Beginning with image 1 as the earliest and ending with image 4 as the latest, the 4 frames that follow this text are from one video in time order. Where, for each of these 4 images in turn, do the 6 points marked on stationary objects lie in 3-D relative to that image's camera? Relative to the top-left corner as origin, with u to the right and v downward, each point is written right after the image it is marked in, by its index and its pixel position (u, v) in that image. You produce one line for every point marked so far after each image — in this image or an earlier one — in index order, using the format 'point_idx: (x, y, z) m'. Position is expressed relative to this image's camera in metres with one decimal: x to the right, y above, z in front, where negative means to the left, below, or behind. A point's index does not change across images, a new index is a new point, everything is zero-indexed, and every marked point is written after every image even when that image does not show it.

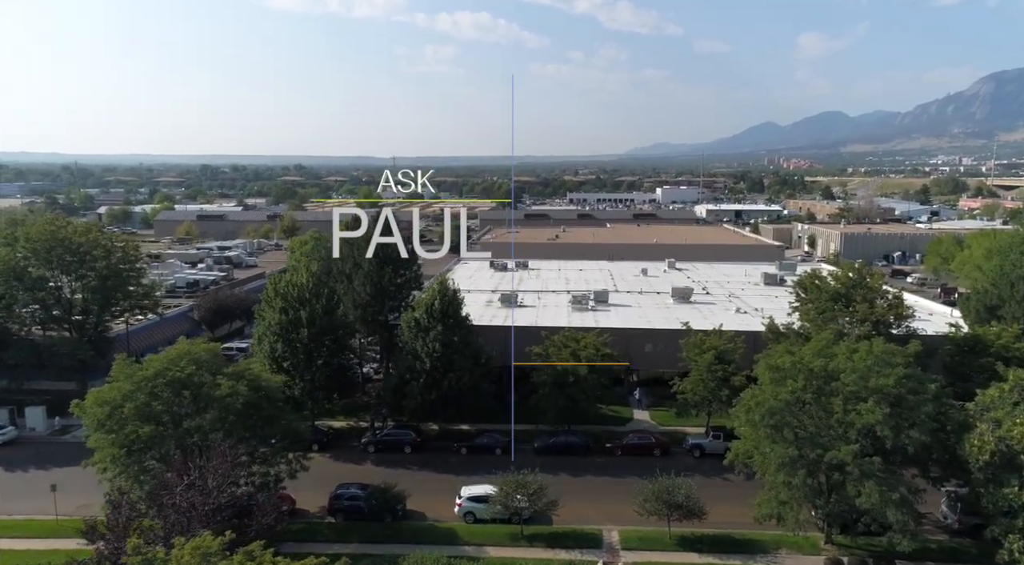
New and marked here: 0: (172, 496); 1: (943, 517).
0: (-7.2, -4.5, +13.4) m
1: (+11.5, -6.2, +16.9) m
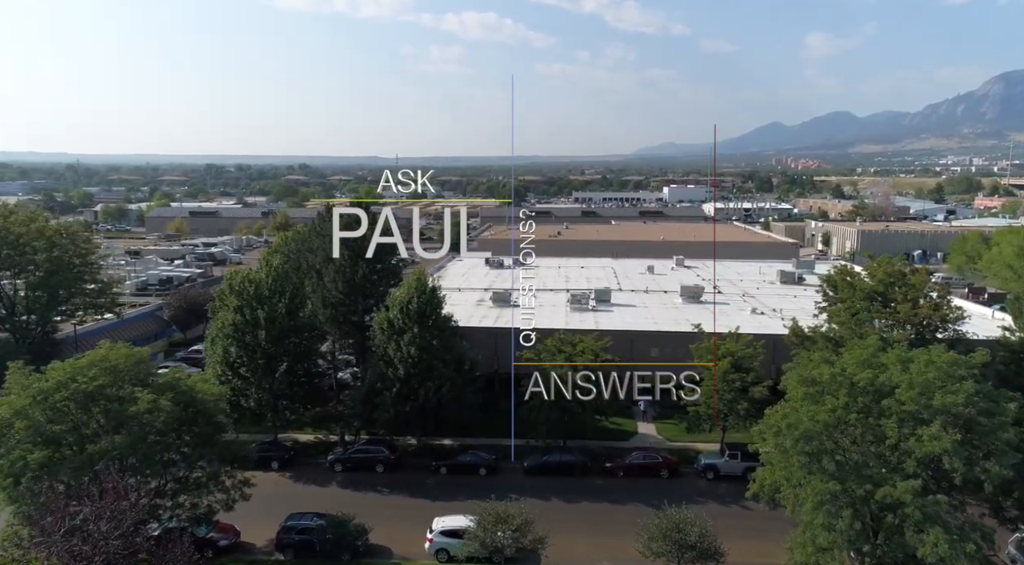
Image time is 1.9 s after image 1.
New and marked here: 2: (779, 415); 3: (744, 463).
0: (-7.7, -4.4, +10.6) m
1: (+11.0, -6.1, +13.9) m
2: (+5.7, -2.8, +13.7) m
3: (+7.1, -5.5, +19.6) m
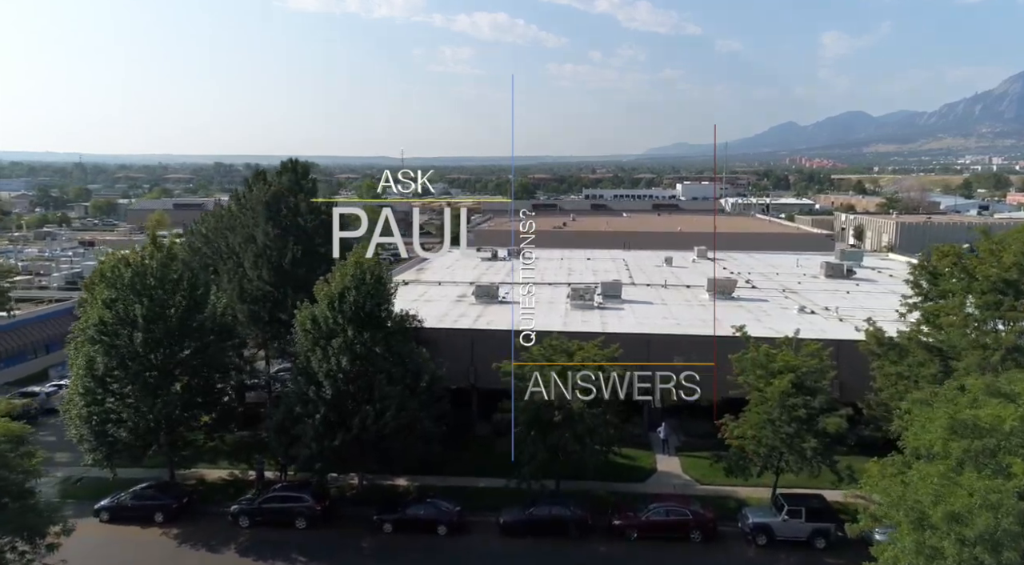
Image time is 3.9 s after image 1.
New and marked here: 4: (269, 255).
0: (-8.5, -4.0, +5.1) m
1: (+10.2, -5.8, +8.1) m
2: (+5.0, -2.5, +7.9) m
3: (+6.4, -5.2, +13.7) m
4: (-6.8, +0.8, +17.8) m
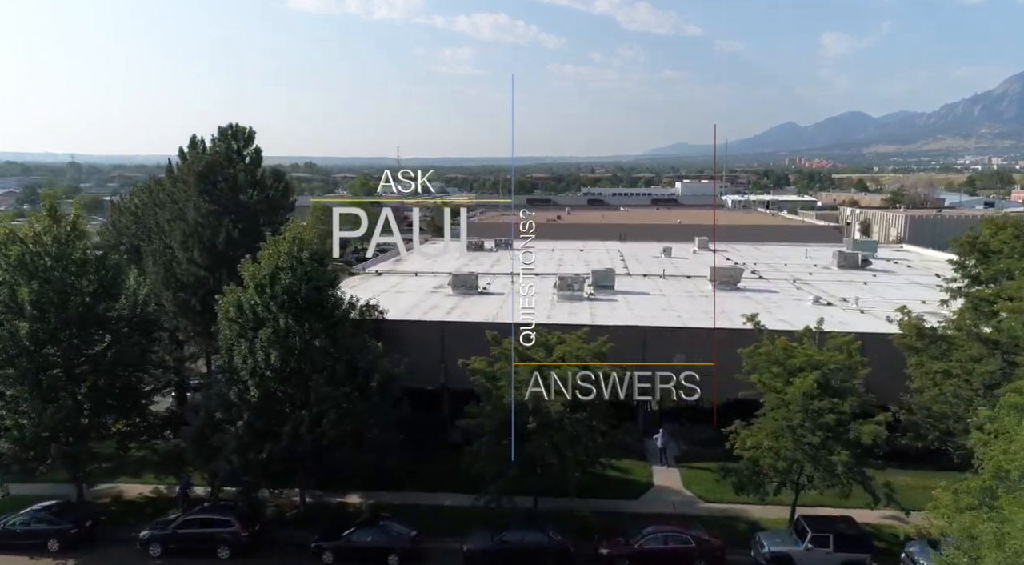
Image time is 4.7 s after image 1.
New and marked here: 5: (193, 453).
0: (-9.2, -3.6, +2.5) m
1: (+9.5, -5.4, +5.5) m
2: (+4.3, -2.1, +5.4) m
3: (+5.8, -4.8, +11.2) m
4: (-7.4, +1.2, +15.3) m
5: (-6.1, -3.3, +12.3) m
